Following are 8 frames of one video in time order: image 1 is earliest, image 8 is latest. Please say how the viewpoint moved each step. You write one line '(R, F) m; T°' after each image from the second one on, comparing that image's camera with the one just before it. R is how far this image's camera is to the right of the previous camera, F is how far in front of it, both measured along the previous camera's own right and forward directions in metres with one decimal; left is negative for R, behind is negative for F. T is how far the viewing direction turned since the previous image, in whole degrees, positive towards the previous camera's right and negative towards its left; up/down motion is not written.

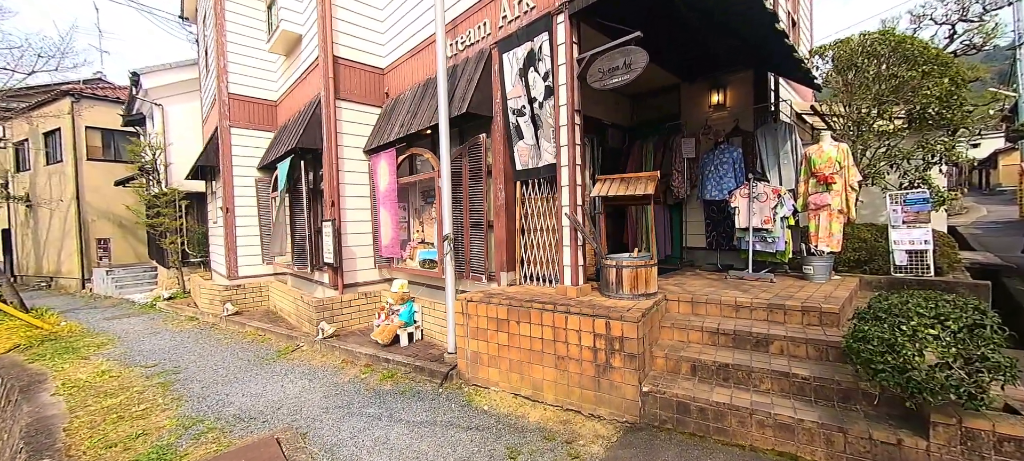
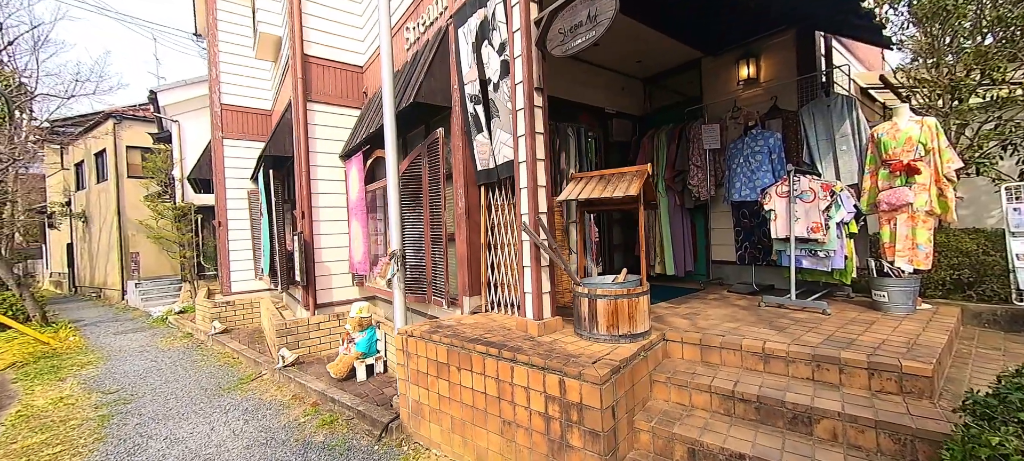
(+0.7, +0.9) m; -7°
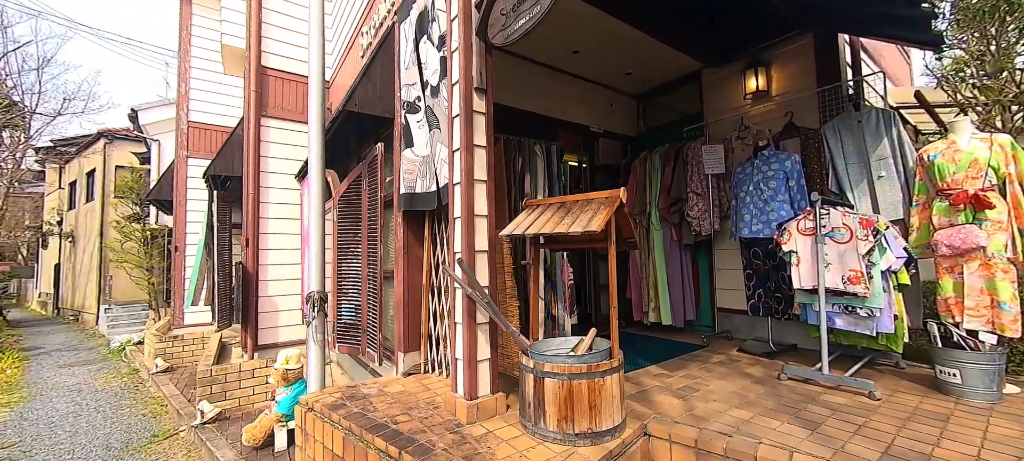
(+0.4, +0.7) m; -1°
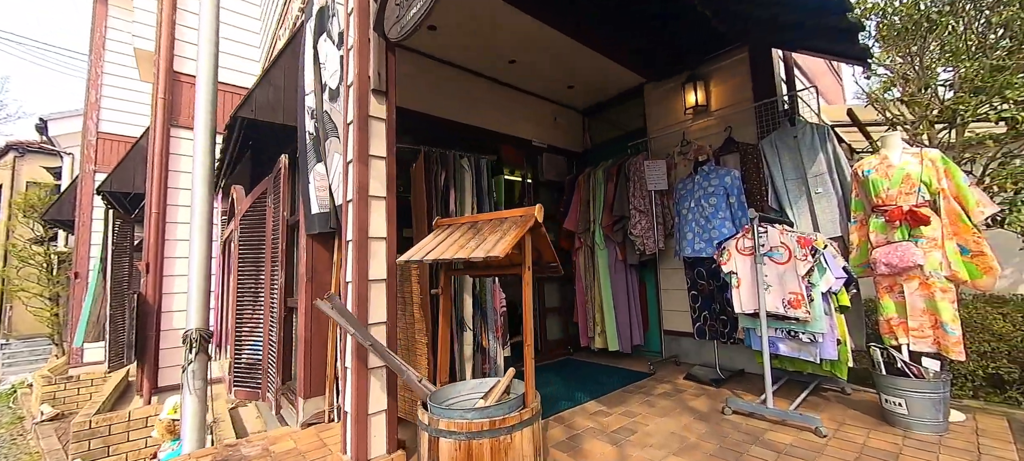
(+0.3, +0.3) m; +5°
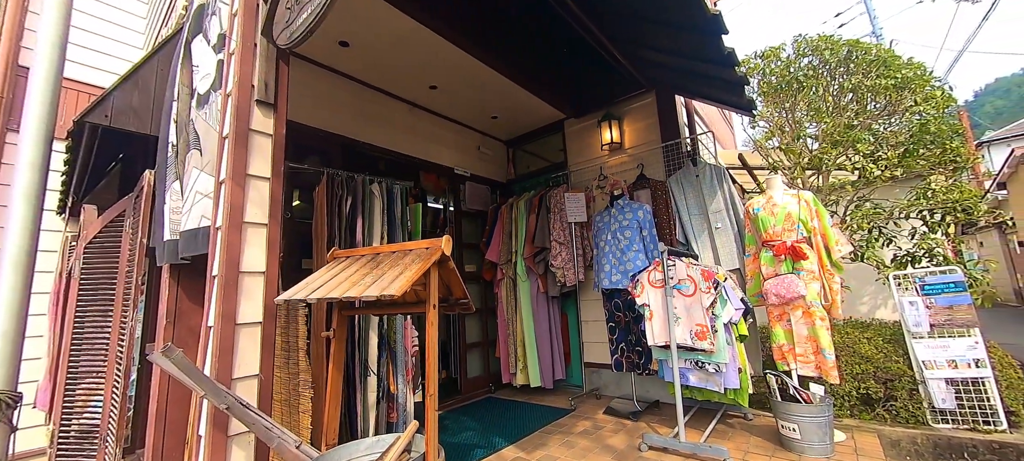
(+0.1, +0.1) m; +10°
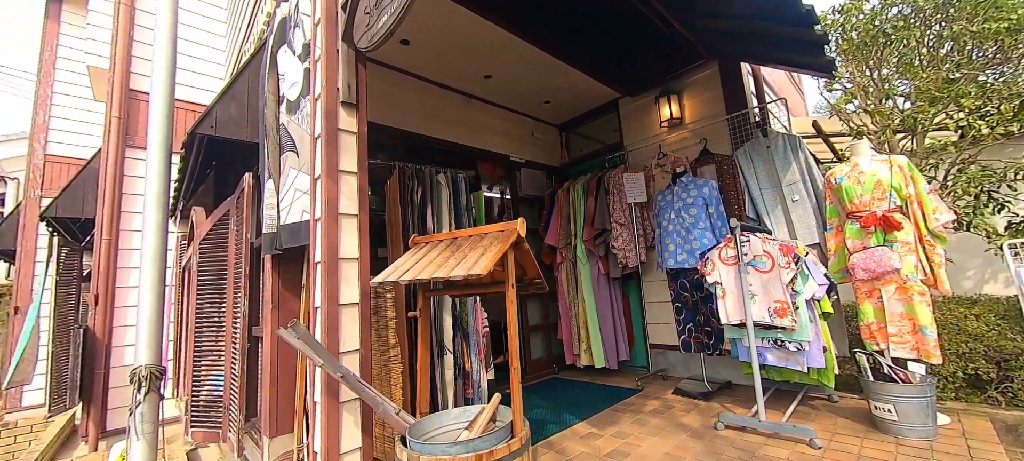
(-0.1, -0.1) m; -7°
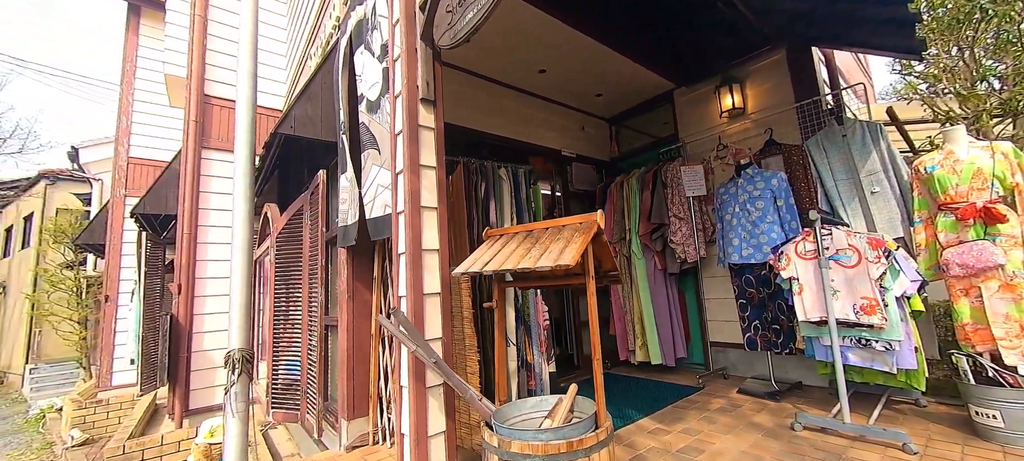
(-0.2, 0.0) m; -5°
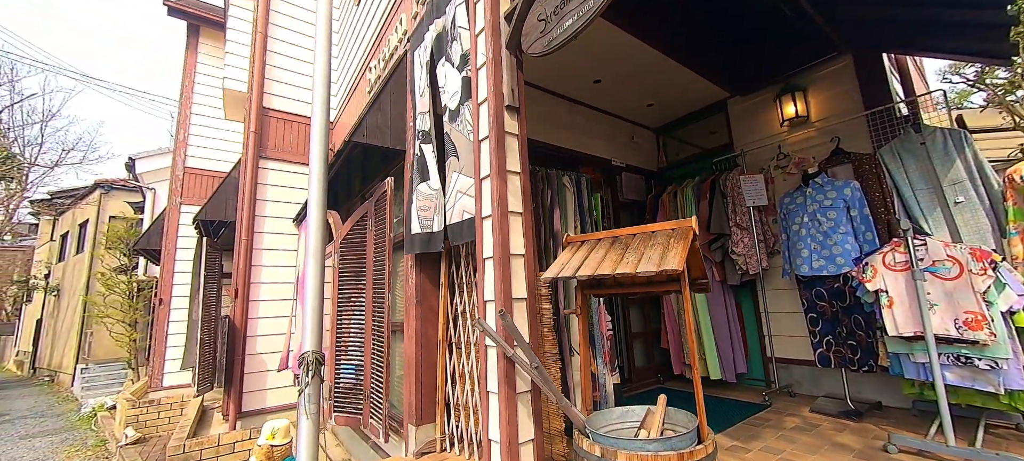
(-0.3, 0.0) m; -3°
